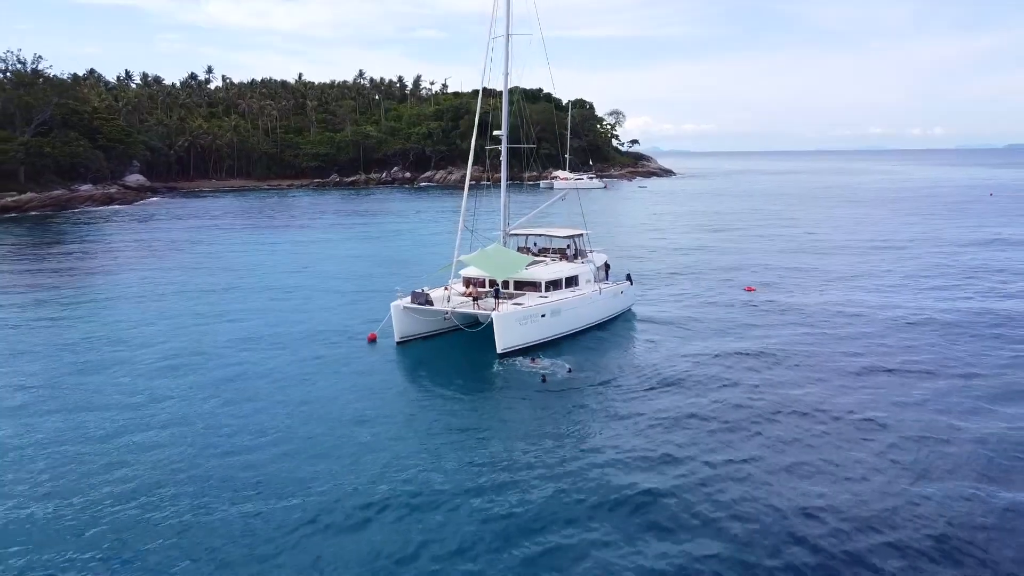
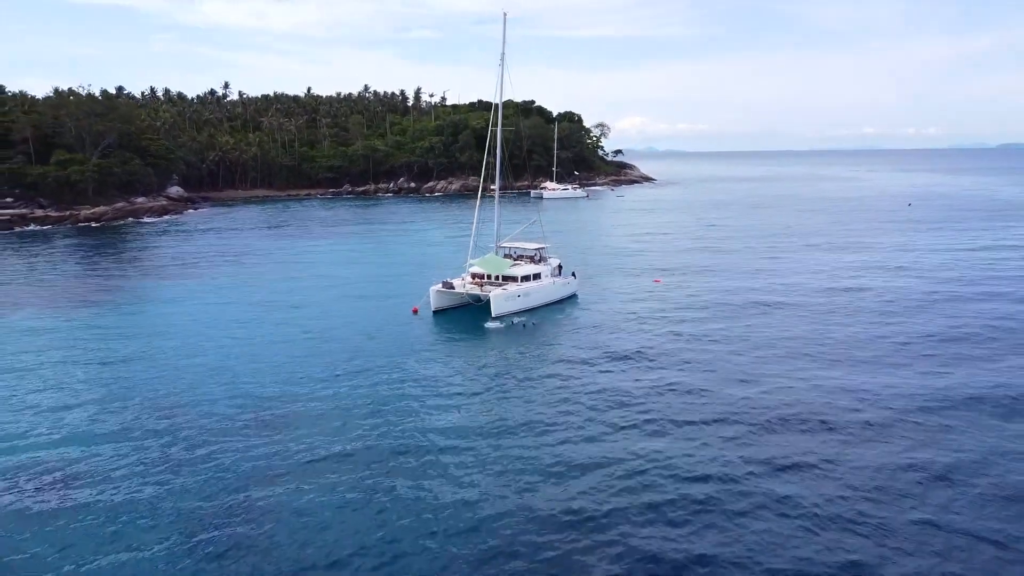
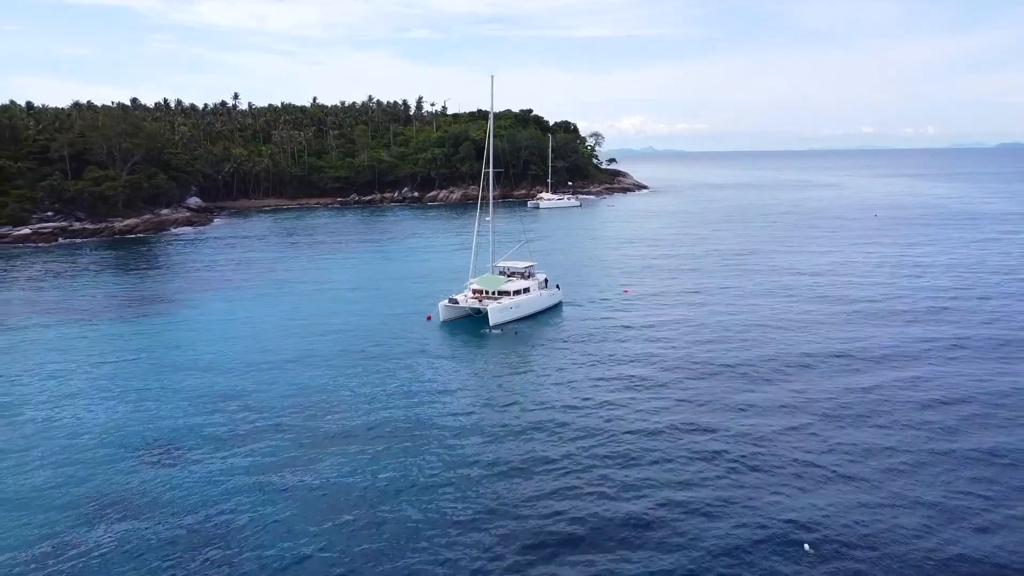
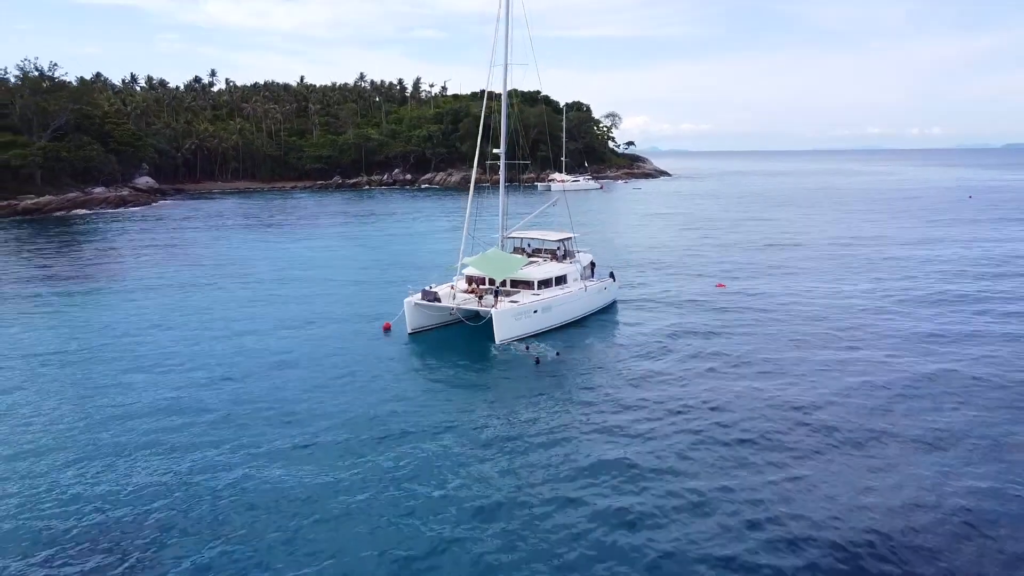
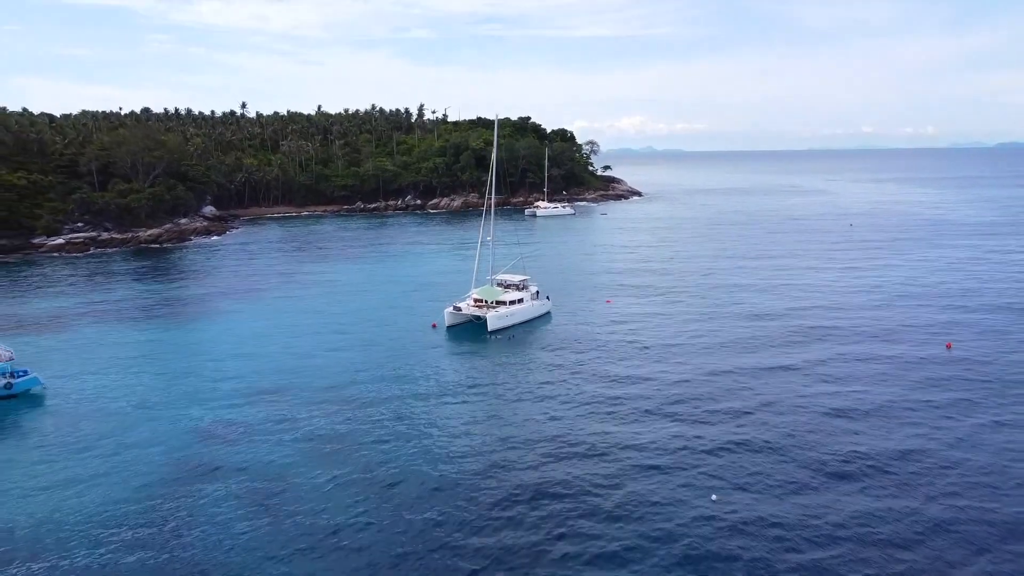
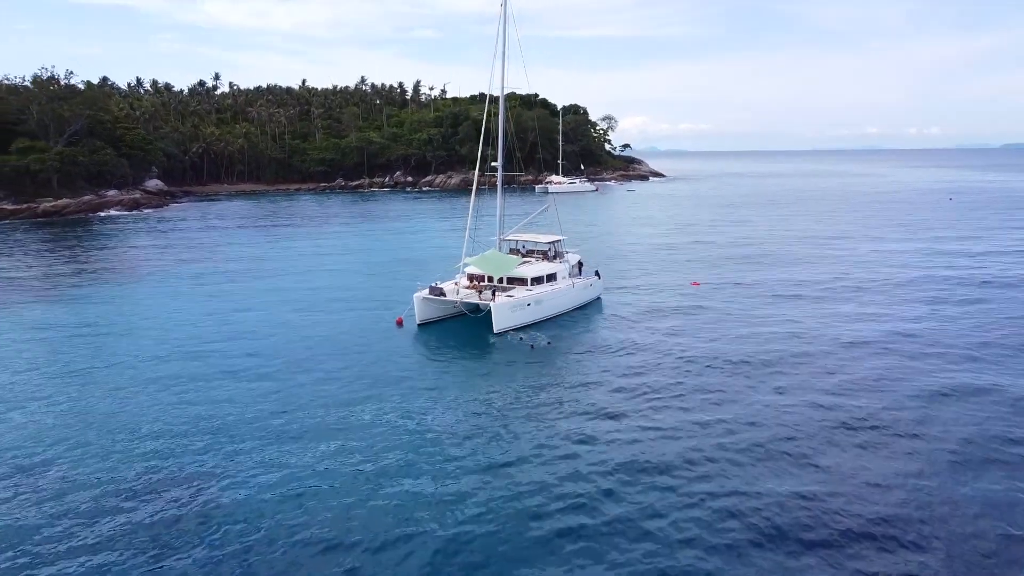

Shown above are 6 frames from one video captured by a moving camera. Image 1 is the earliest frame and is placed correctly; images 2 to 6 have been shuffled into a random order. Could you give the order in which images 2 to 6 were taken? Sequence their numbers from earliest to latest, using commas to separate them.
4, 6, 2, 3, 5
